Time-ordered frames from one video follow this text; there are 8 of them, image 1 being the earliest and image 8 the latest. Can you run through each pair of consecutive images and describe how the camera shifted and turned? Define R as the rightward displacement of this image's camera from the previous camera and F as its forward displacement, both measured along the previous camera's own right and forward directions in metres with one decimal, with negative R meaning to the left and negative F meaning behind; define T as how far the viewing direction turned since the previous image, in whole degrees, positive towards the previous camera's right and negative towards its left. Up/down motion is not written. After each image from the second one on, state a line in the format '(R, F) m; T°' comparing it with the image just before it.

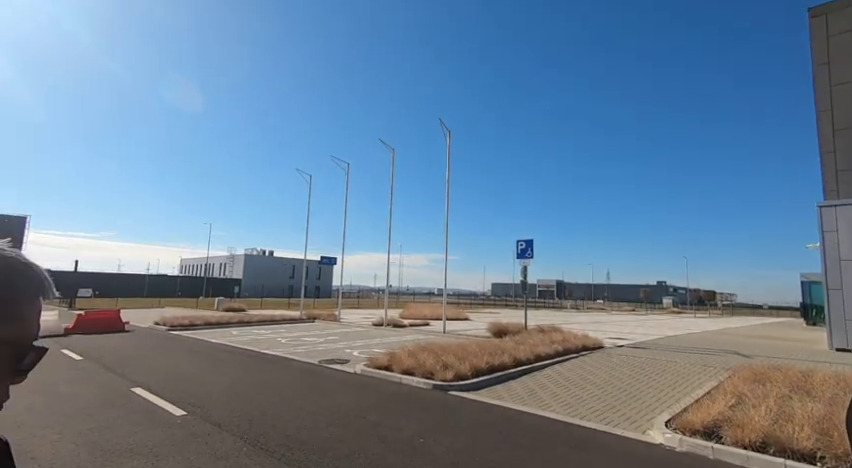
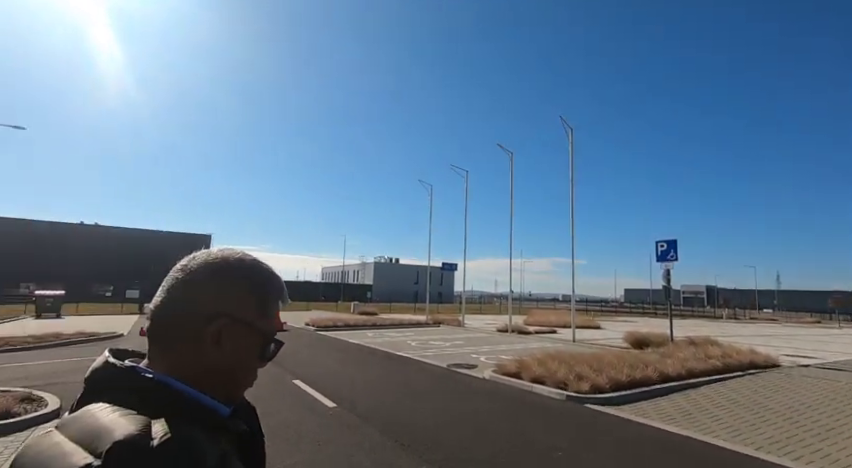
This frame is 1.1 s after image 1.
(0.0, 0.0) m; -15°
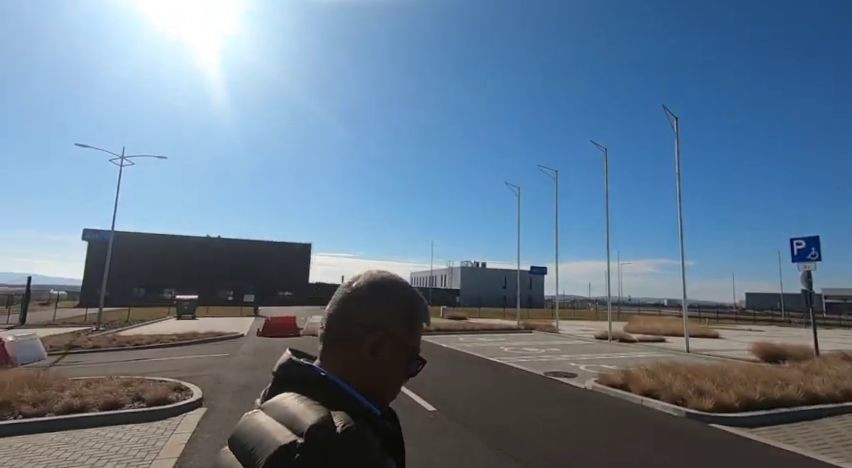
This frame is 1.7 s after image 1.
(-0.1, 0.0) m; -11°
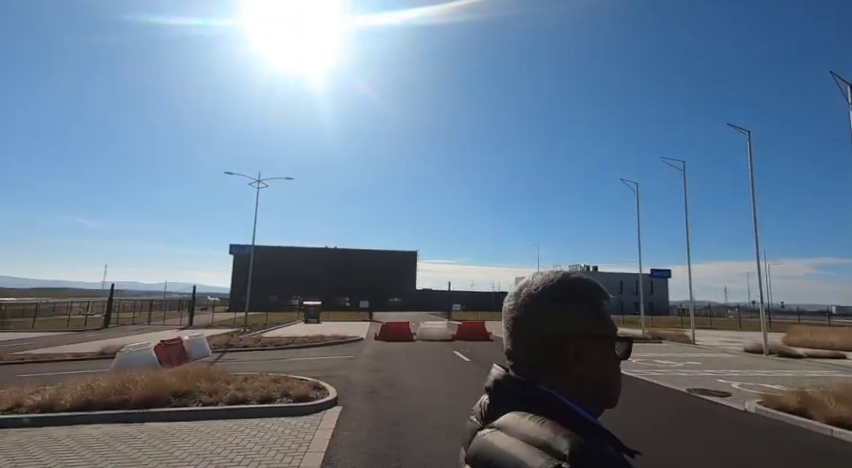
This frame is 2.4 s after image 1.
(-0.2, 0.0) m; -13°
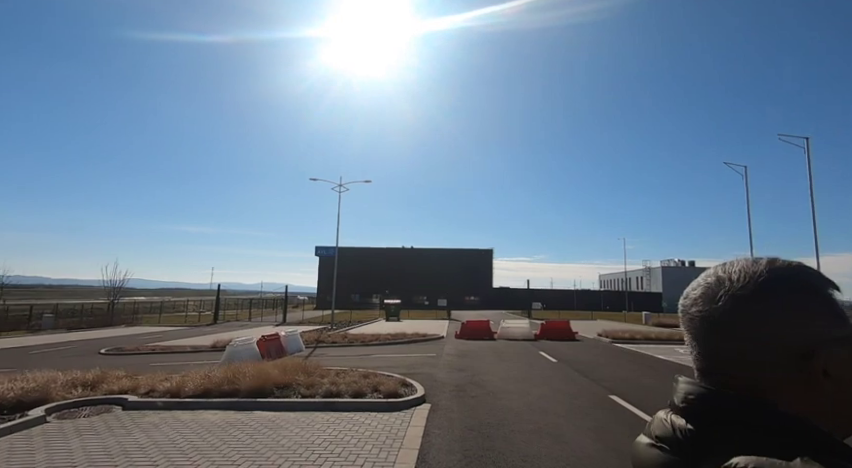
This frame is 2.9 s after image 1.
(-0.1, 0.0) m; -9°
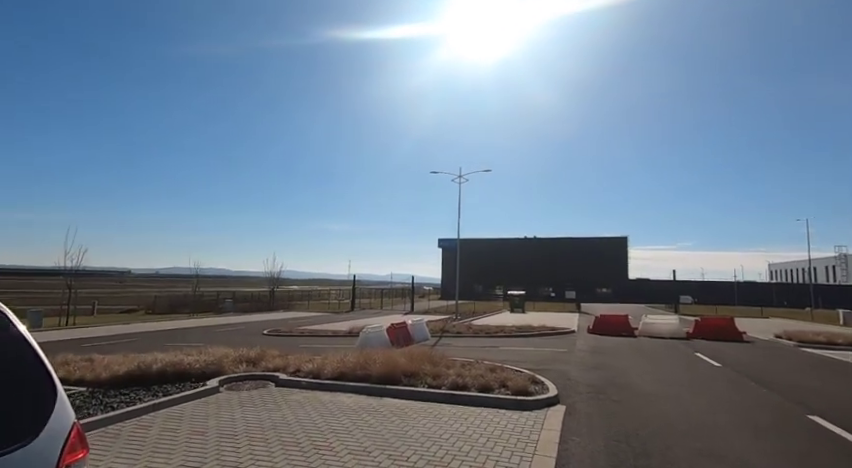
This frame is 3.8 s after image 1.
(-0.1, +0.5) m; -15°
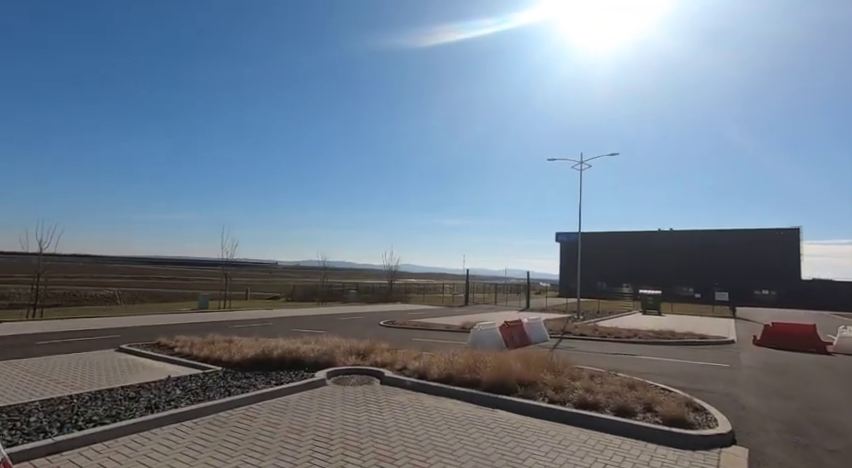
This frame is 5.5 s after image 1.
(-0.1, +1.3) m; -14°
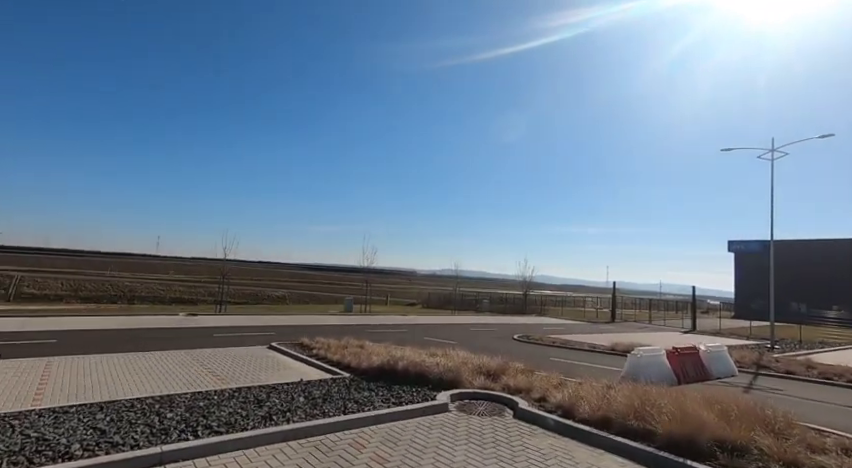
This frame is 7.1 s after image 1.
(-0.2, +1.9) m; -17°
